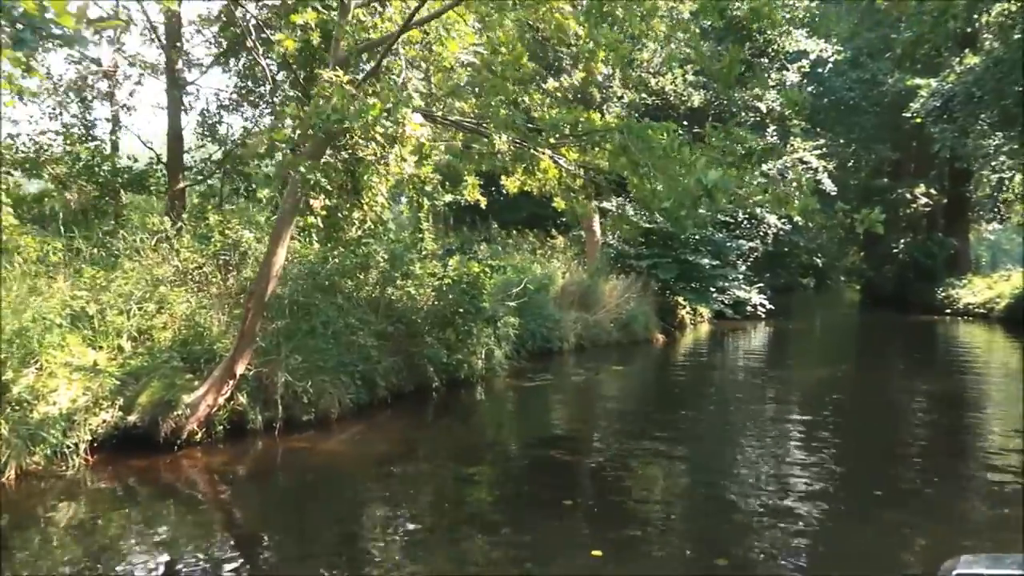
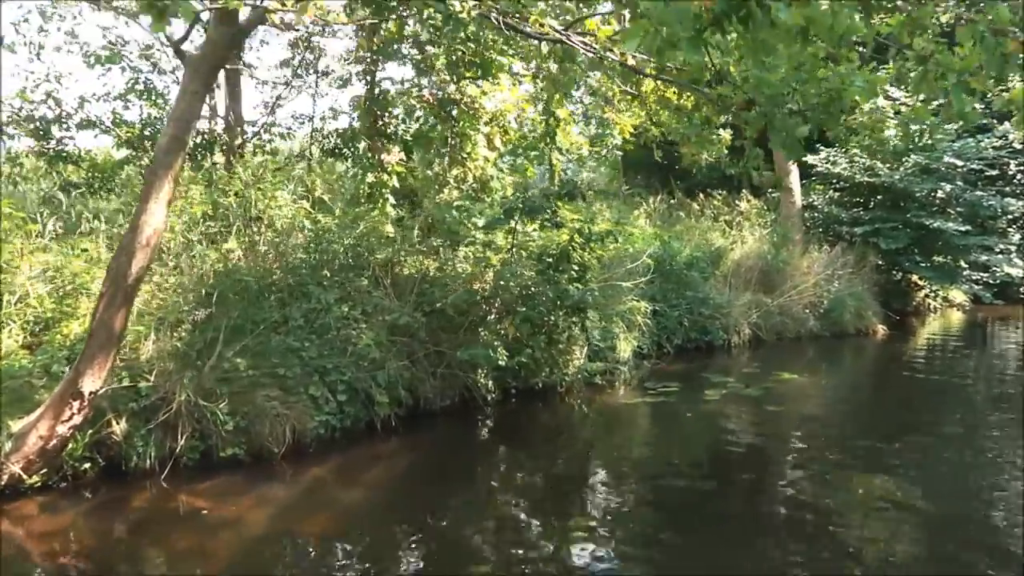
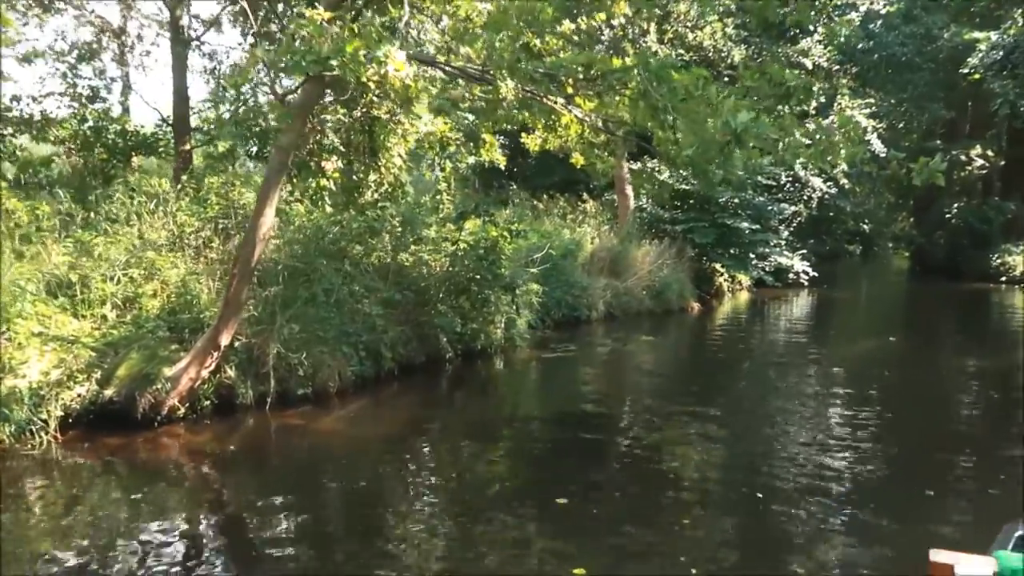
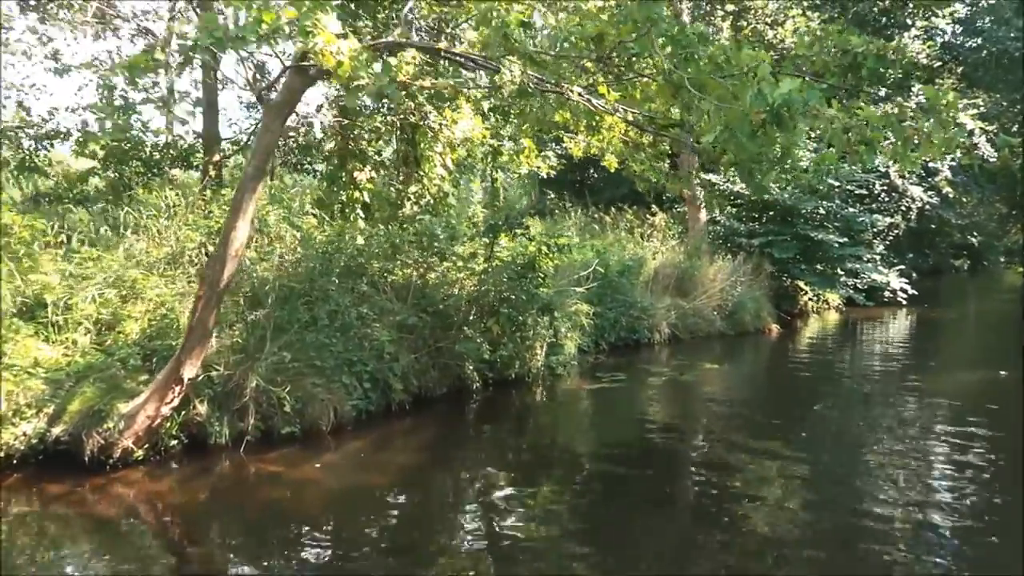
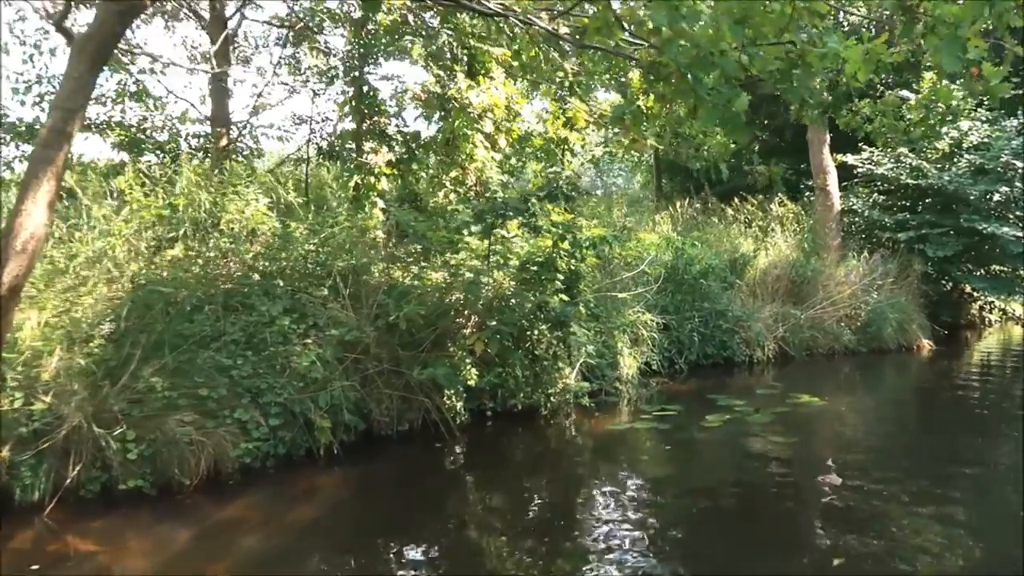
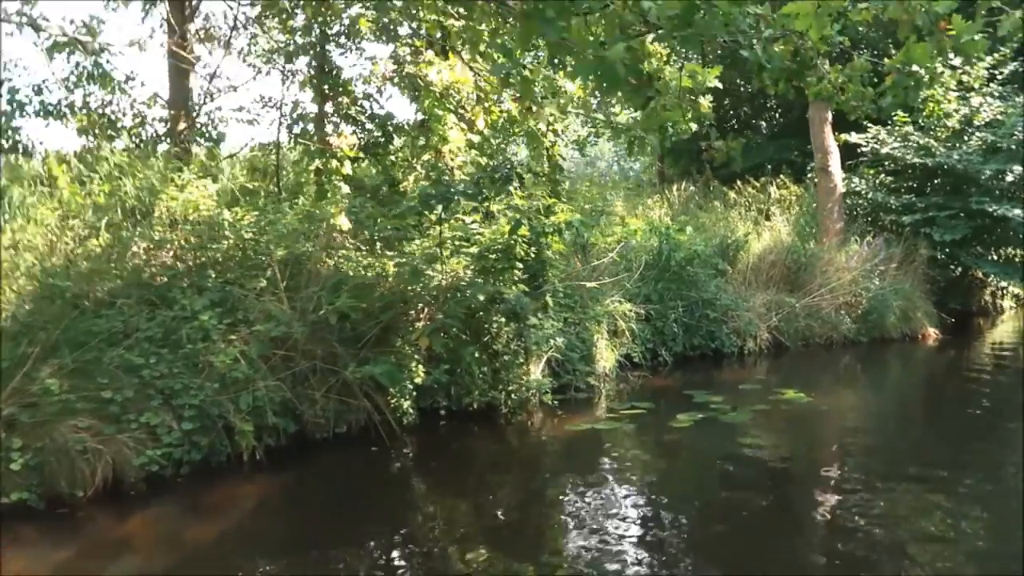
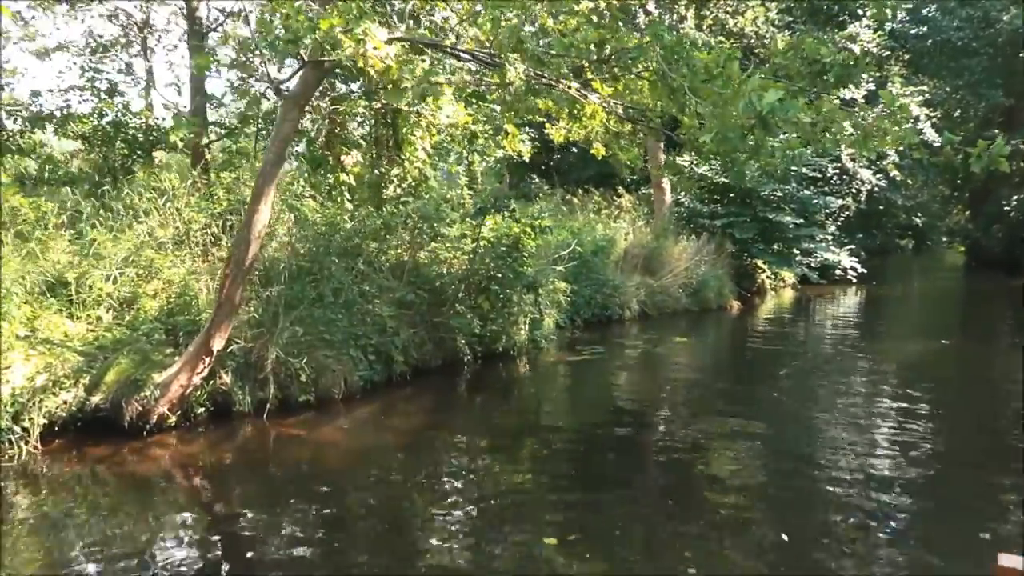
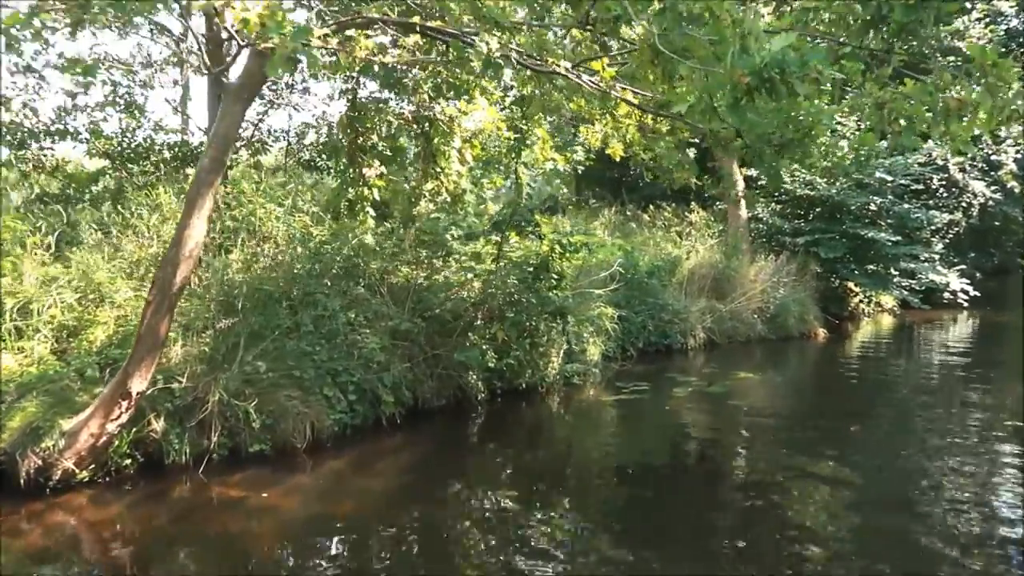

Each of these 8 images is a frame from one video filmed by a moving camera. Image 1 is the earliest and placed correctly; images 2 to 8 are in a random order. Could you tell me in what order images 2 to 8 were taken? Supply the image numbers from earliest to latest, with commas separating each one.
3, 7, 4, 8, 2, 5, 6
